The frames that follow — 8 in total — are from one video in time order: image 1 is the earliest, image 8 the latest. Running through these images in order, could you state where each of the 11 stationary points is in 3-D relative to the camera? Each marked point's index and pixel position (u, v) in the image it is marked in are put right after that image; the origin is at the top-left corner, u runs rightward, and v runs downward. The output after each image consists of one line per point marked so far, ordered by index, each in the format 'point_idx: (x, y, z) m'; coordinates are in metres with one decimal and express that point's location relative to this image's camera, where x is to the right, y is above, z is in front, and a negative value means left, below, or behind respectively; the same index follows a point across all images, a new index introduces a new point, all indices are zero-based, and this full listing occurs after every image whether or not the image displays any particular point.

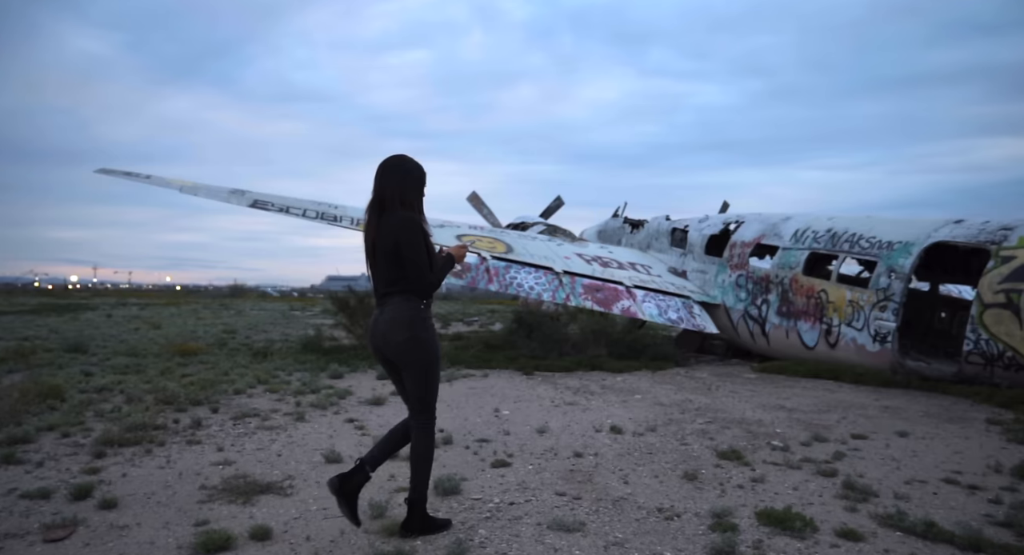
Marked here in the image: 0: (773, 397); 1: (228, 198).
0: (+3.4, -1.6, +9.2) m
1: (-5.5, +1.5, +13.4) m
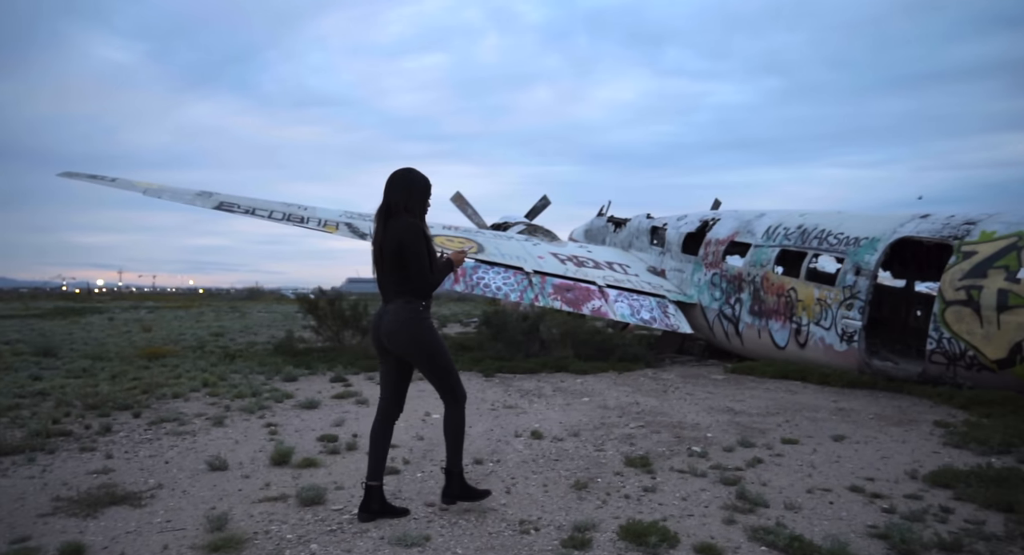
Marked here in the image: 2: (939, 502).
0: (+2.8, -1.5, +8.9) m
1: (-6.1, +1.5, +13.3) m
2: (+2.6, -1.4, +4.3) m
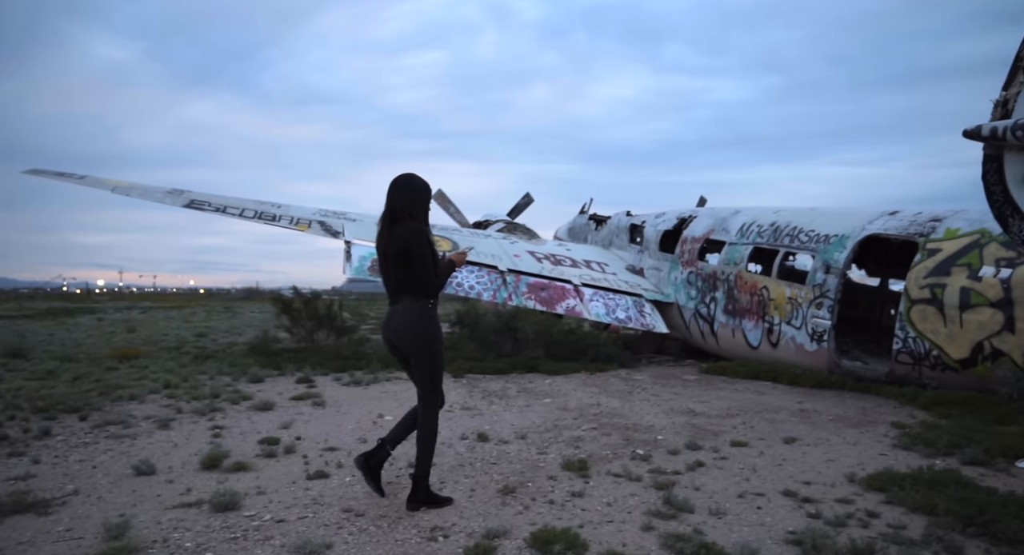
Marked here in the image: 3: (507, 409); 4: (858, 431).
0: (+2.3, -1.5, +8.8) m
1: (-6.6, +1.5, +13.2) m
2: (+2.1, -1.4, +4.2) m
3: (-0.1, -1.5, +8.0) m
4: (+3.3, -1.5, +6.7) m
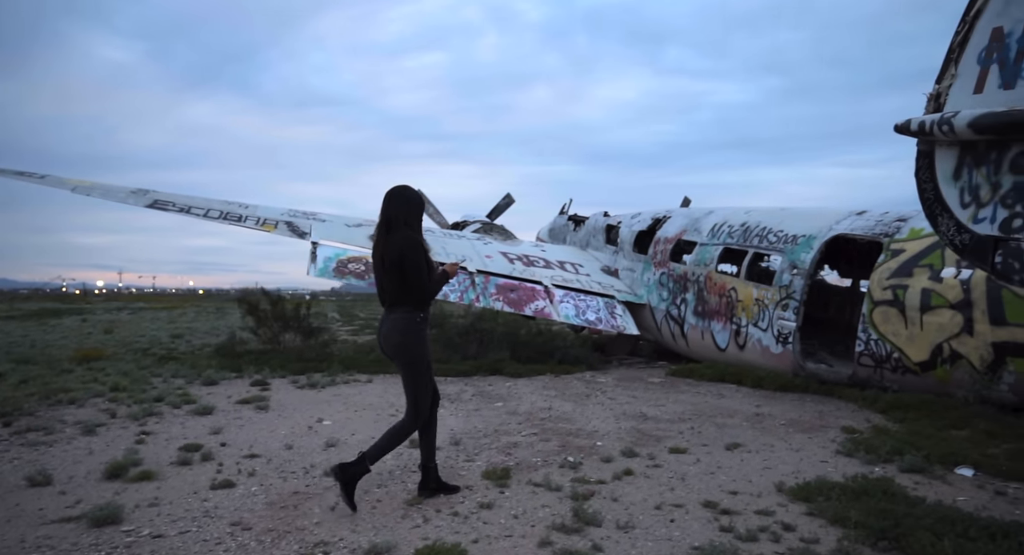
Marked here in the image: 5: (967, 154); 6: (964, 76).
0: (+1.7, -1.5, +8.6) m
1: (-7.2, +1.5, +13.0) m
2: (+1.6, -1.4, +4.0) m
3: (-0.6, -1.5, +7.7) m
4: (+2.8, -1.5, +6.5) m
5: (+2.5, +0.7, +3.8) m
6: (+2.5, +1.1, +3.9) m
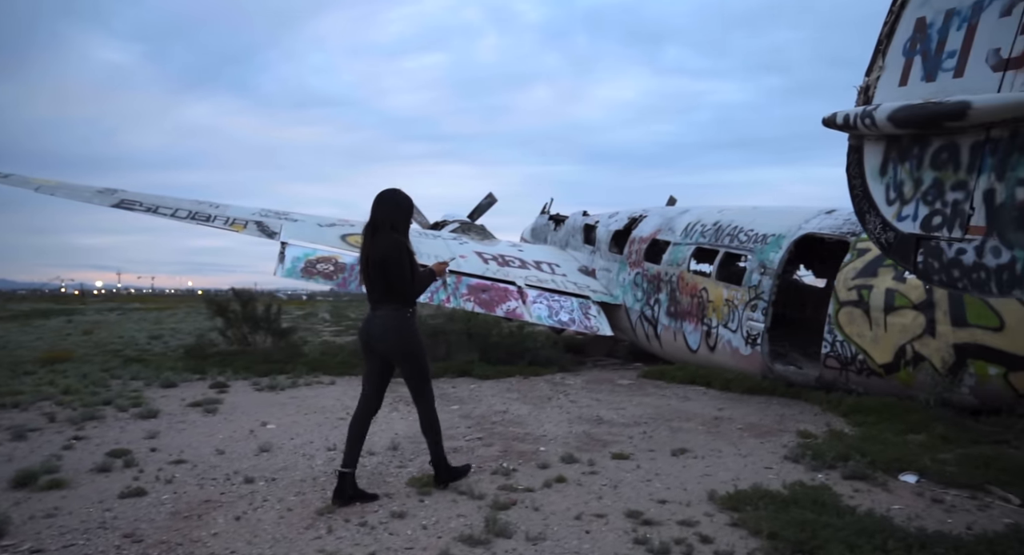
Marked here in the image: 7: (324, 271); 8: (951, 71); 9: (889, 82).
0: (+1.2, -1.5, +8.4) m
1: (-7.7, +1.5, +12.8) m
2: (+1.1, -1.4, +3.8) m
3: (-1.2, -1.5, +7.6) m
4: (+2.2, -1.5, +6.3) m
5: (+2.0, +0.7, +3.6) m
6: (+2.0, +1.1, +3.7) m
7: (-3.4, +0.1, +12.5) m
8: (+2.1, +1.0, +3.4) m
9: (+2.0, +1.0, +3.7) m
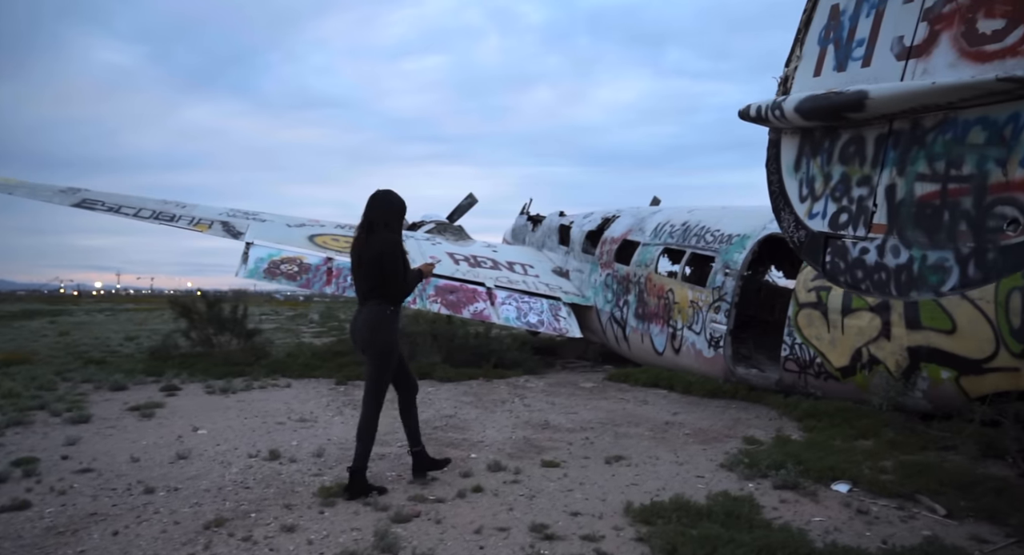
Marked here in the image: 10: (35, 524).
0: (+0.6, -1.6, +8.2) m
1: (-8.3, +1.5, +12.6) m
2: (+0.5, -1.4, +3.6) m
3: (-1.7, -1.5, +7.3) m
4: (+1.7, -1.5, +6.1) m
5: (+1.4, +0.7, +3.4) m
6: (+1.5, +1.1, +3.5) m
7: (-4.0, +0.1, +12.3) m
8: (+1.6, +1.0, +3.2) m
9: (+1.5, +1.0, +3.5) m
10: (-2.7, -1.4, +4.0) m
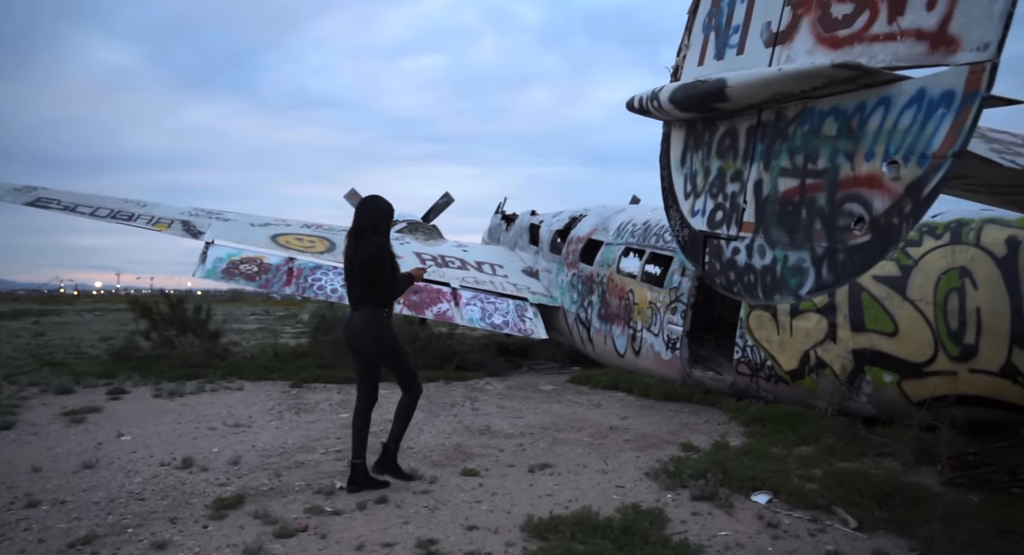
0: (0.0, -1.6, +8.0) m
1: (-9.0, +1.5, +12.3) m
2: (-0.1, -1.4, +3.4) m
3: (-2.4, -1.5, +7.1) m
4: (+1.1, -1.5, +5.9) m
5: (+0.8, +0.7, +3.2) m
6: (+0.9, +1.1, +3.3) m
7: (-4.6, +0.1, +12.1) m
8: (+1.0, +1.0, +3.0) m
9: (+0.8, +1.0, +3.3) m
10: (-3.3, -1.4, +3.8) m
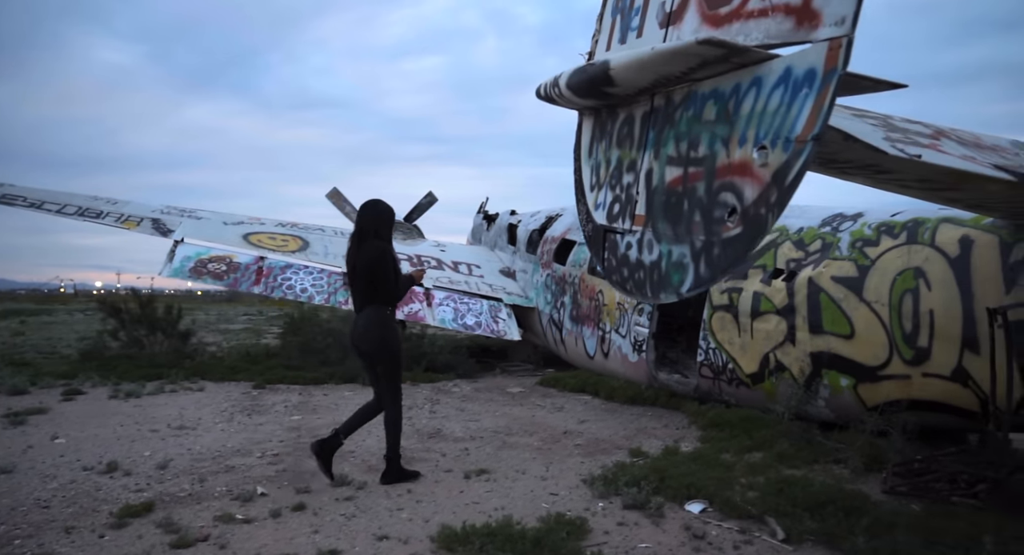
0: (-0.5, -1.6, +7.8) m
1: (-9.4, +1.5, +12.1) m
2: (-0.6, -1.4, +3.2) m
3: (-2.8, -1.5, +6.9) m
4: (+0.6, -1.5, +5.8) m
5: (+0.4, +0.7, +3.0) m
6: (+0.4, +1.1, +3.1) m
7: (-5.1, +0.1, +11.9) m
8: (+0.5, +1.0, +2.8) m
9: (+0.4, +1.0, +3.1) m
10: (-3.7, -1.4, +3.6) m
